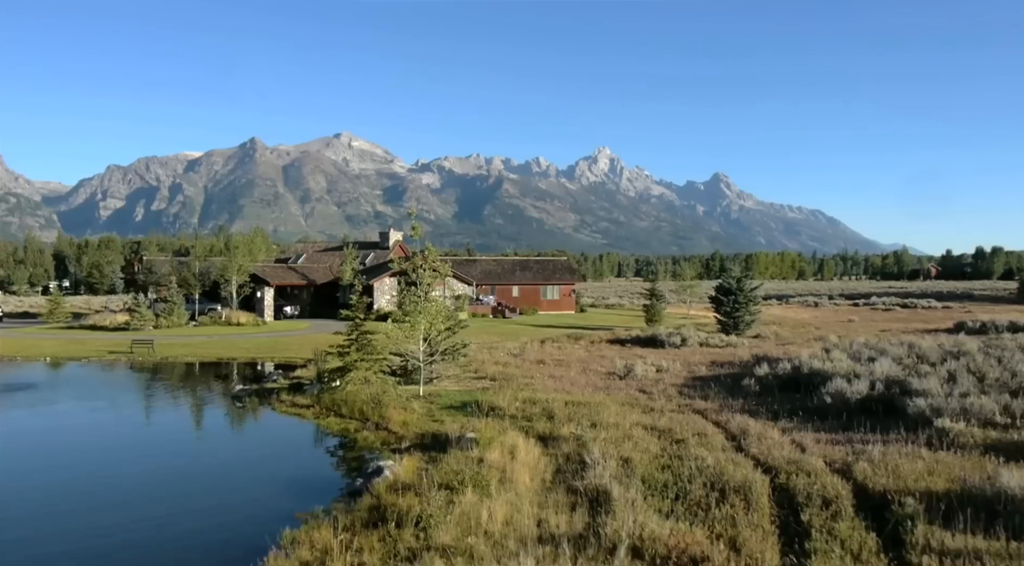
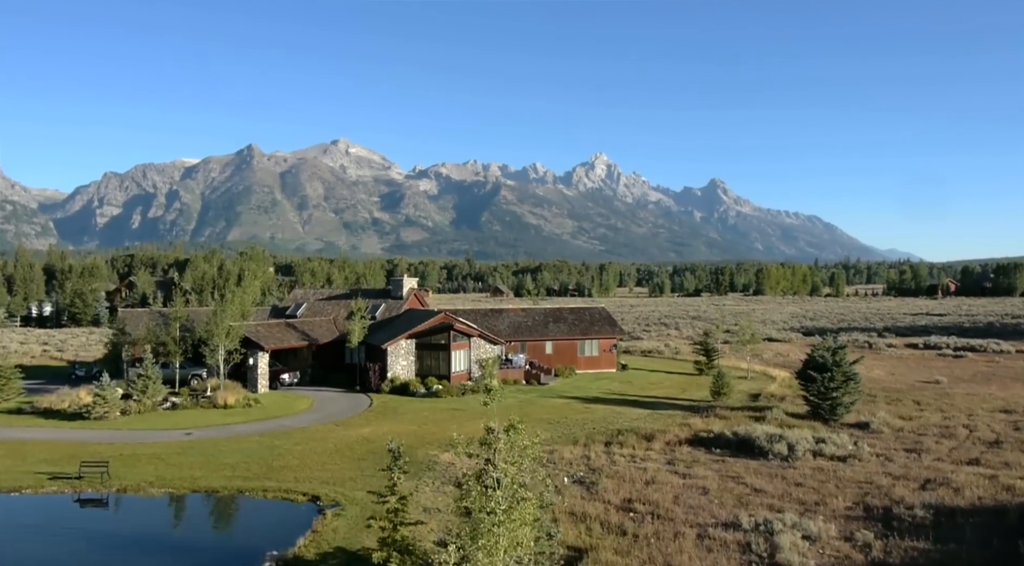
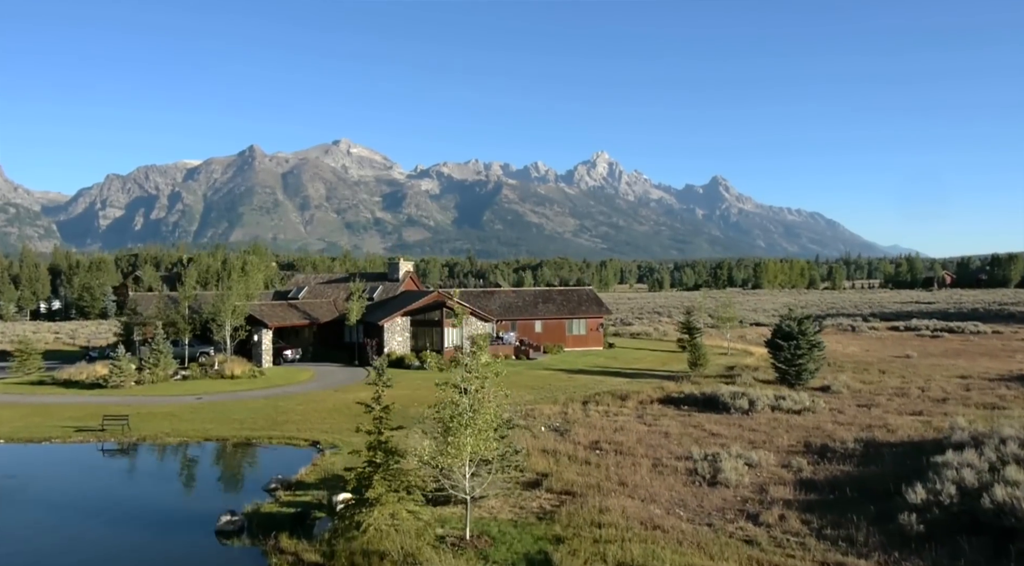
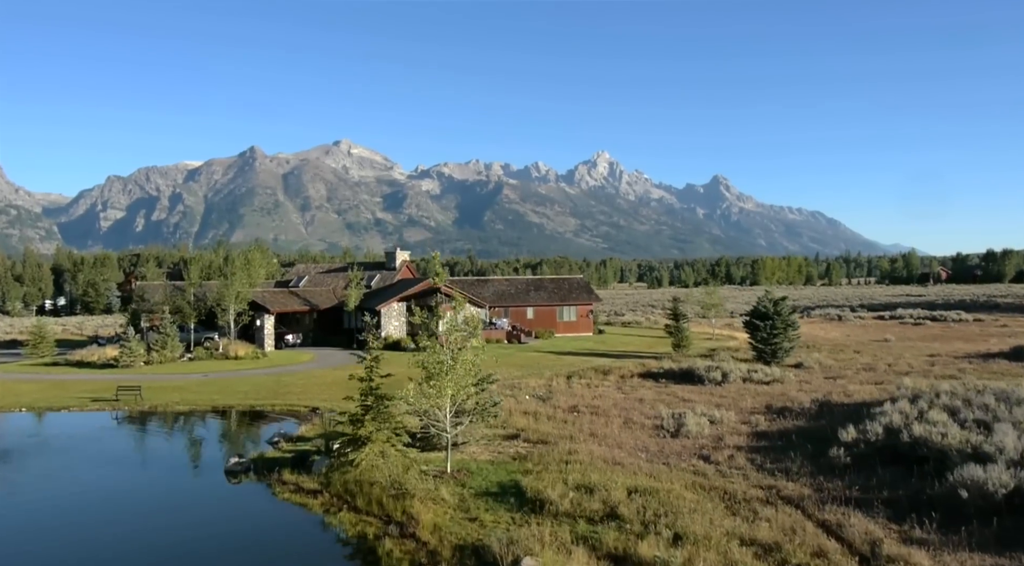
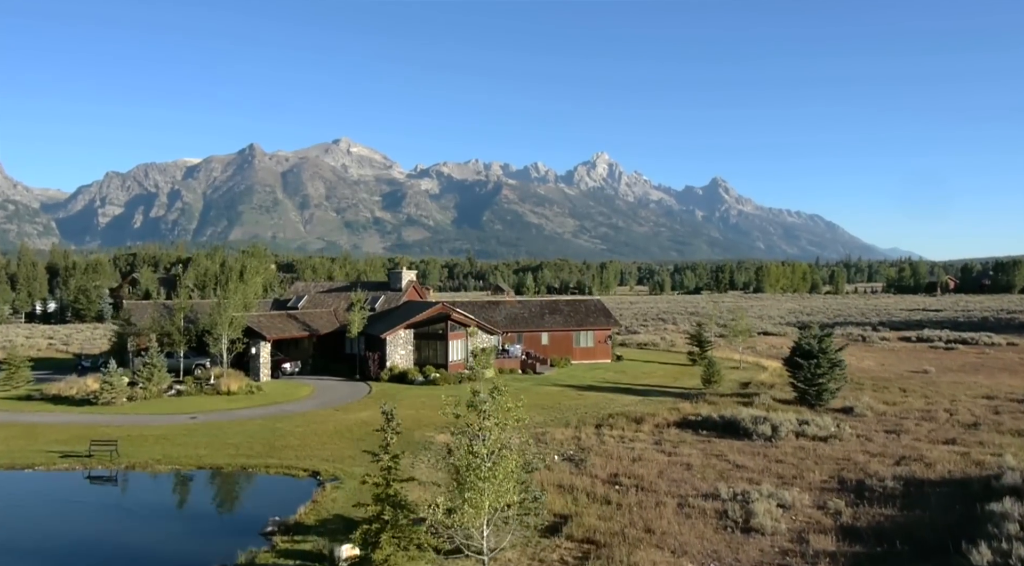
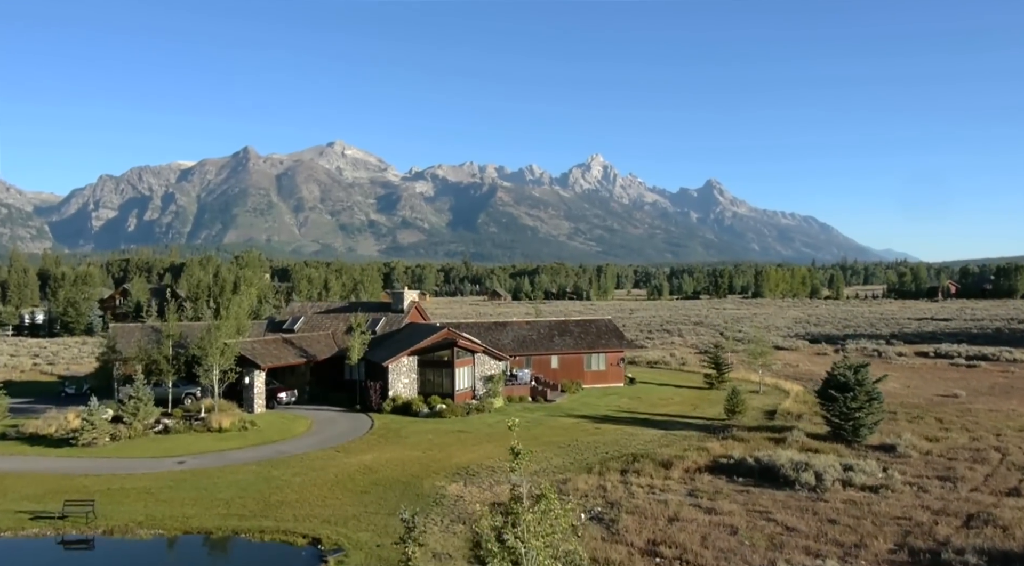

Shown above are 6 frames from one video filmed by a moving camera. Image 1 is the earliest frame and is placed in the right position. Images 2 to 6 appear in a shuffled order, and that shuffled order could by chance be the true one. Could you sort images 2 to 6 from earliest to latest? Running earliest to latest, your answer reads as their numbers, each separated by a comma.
4, 3, 5, 2, 6
